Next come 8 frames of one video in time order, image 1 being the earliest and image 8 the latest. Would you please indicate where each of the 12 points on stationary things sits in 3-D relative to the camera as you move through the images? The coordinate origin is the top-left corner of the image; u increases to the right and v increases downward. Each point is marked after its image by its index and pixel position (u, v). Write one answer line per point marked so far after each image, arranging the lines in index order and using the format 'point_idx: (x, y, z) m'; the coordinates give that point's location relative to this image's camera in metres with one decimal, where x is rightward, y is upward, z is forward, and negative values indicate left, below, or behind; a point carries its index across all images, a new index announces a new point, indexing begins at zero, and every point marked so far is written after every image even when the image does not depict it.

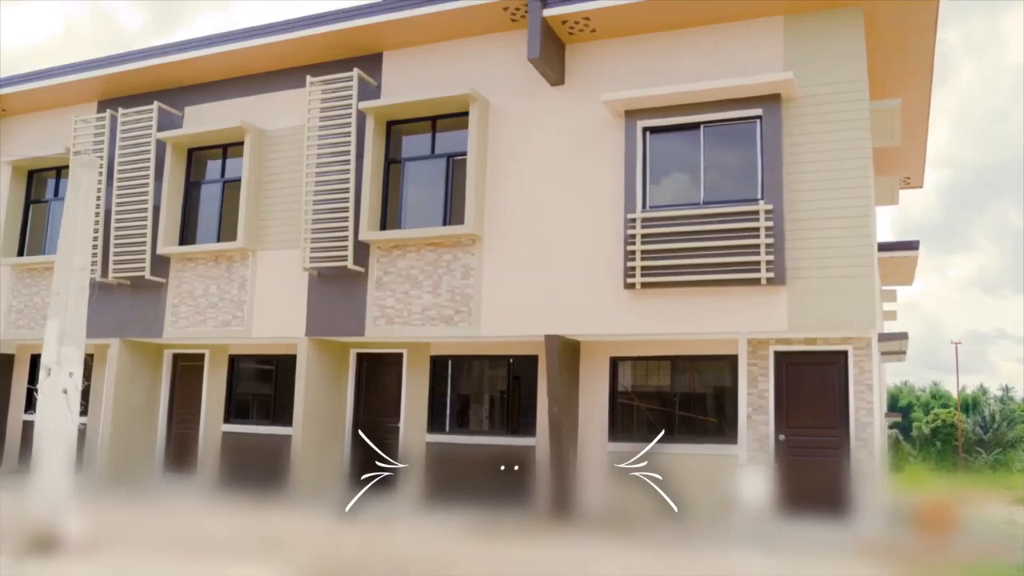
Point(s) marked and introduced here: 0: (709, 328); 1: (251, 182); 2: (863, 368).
0: (+2.3, -0.5, +10.4) m
1: (-3.9, +1.6, +13.1) m
2: (+4.2, -1.0, +10.6) m
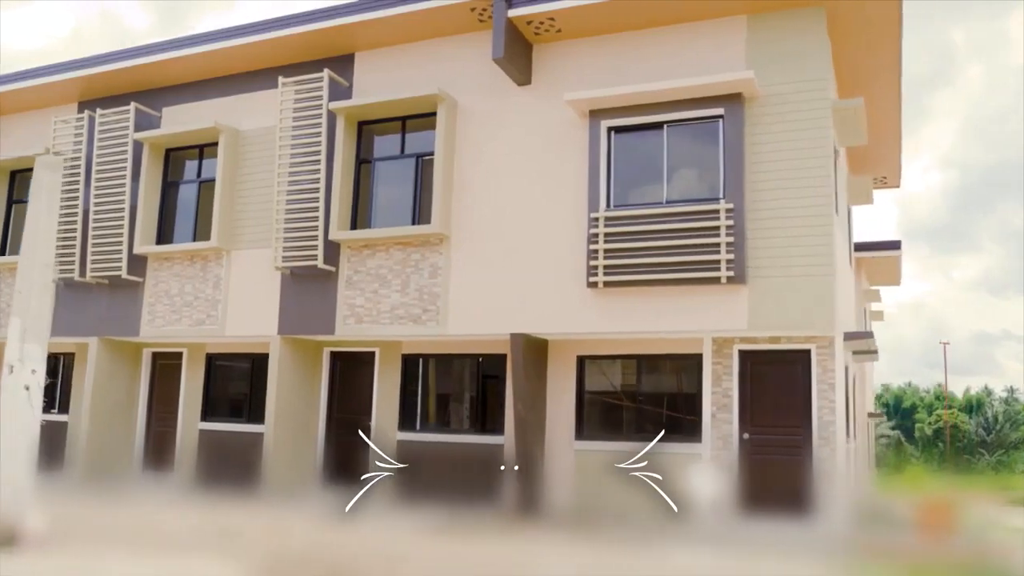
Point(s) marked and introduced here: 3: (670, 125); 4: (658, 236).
0: (+1.9, -0.5, +10.5) m
1: (-4.3, +1.6, +13.2) m
2: (+3.8, -0.9, +10.7) m
3: (+1.9, +2.0, +10.8) m
4: (+1.7, +0.6, +10.5) m
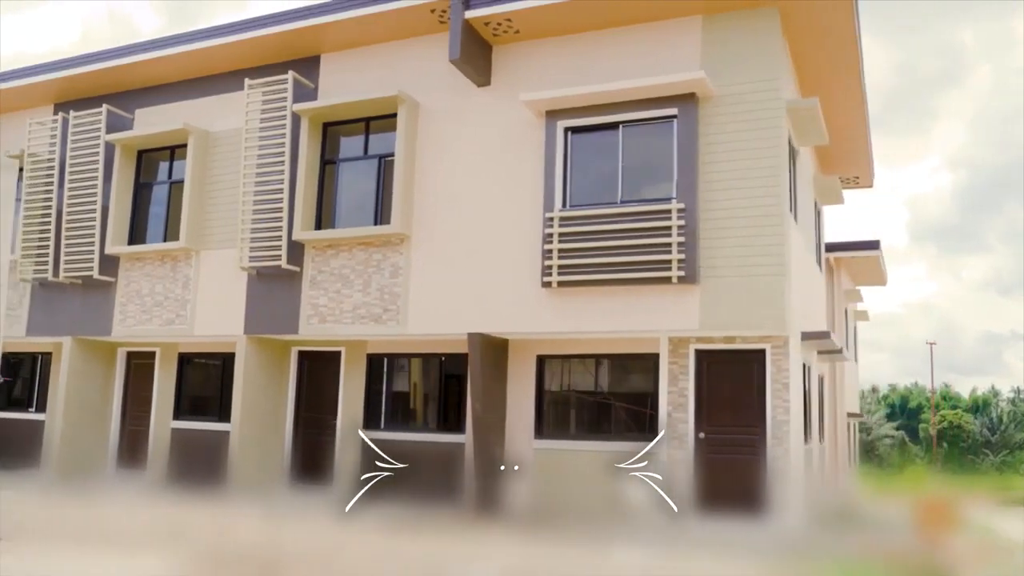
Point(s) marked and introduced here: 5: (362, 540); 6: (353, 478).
0: (+1.3, -0.5, +10.5) m
1: (-4.8, +1.6, +13.3) m
2: (+3.2, -0.9, +10.7) m
3: (+1.4, +2.0, +10.8) m
4: (+1.1, +0.6, +10.5) m
5: (-1.7, -2.9, +10.2) m
6: (-2.2, -2.7, +12.7) m
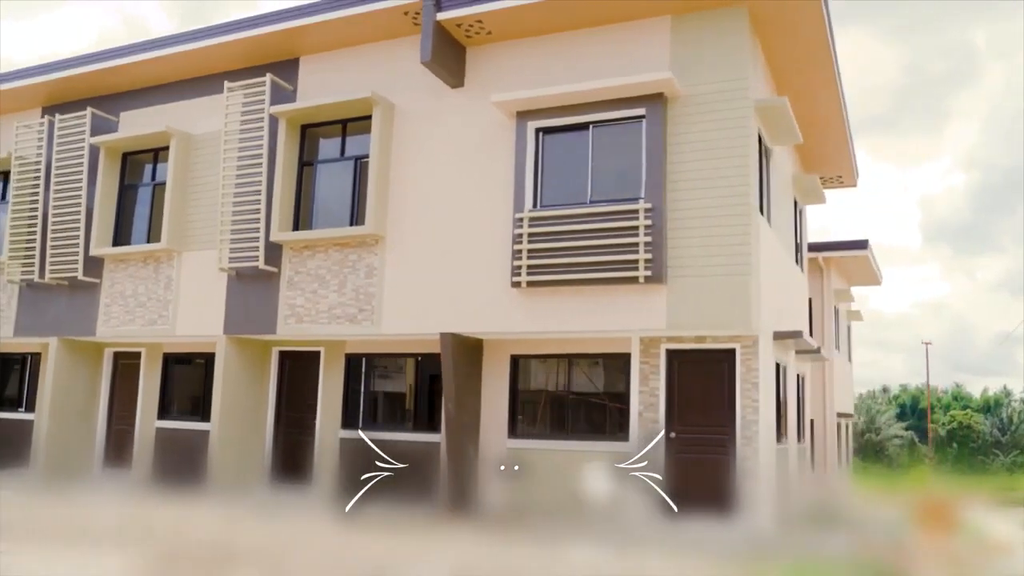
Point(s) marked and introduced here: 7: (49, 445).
0: (+0.9, -0.5, +10.5) m
1: (-5.1, +1.6, +13.5) m
2: (+2.8, -0.9, +10.7) m
3: (+1.0, +2.0, +10.9) m
4: (+0.8, +0.6, +10.5) m
5: (-2.1, -2.9, +10.3) m
6: (-2.6, -2.7, +12.7) m
7: (-7.4, -2.5, +14.2) m
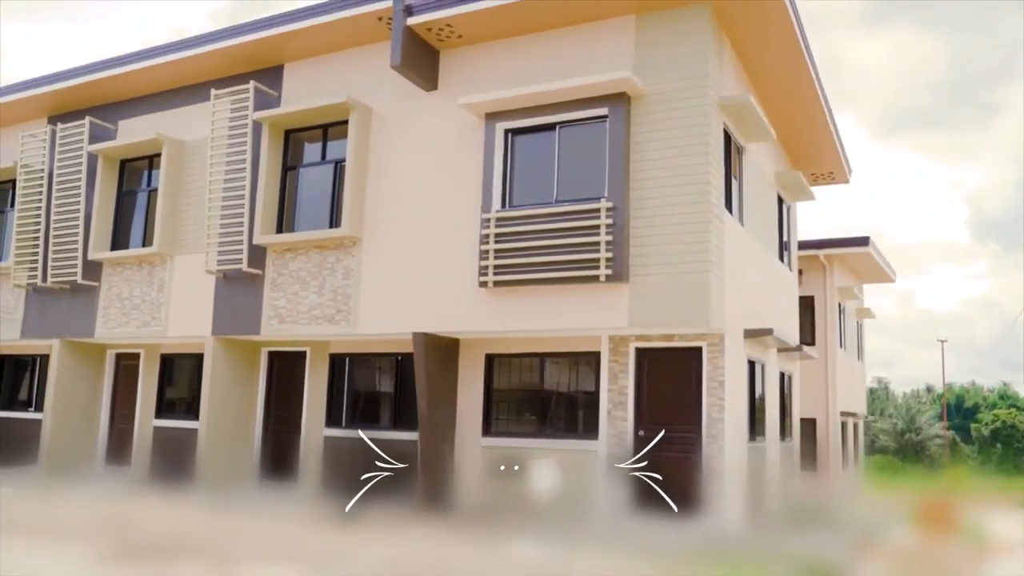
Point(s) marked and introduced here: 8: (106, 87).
0: (+0.5, -0.4, +10.6) m
1: (-5.4, +1.5, +13.9) m
2: (+2.4, -0.9, +10.7) m
3: (+0.6, +2.0, +11.0) m
4: (+0.3, +0.6, +10.6) m
5: (-2.5, -2.9, +10.5) m
6: (-2.9, -2.7, +13.0) m
7: (-7.6, -2.6, +14.7) m
8: (-6.6, +3.3, +14.6) m
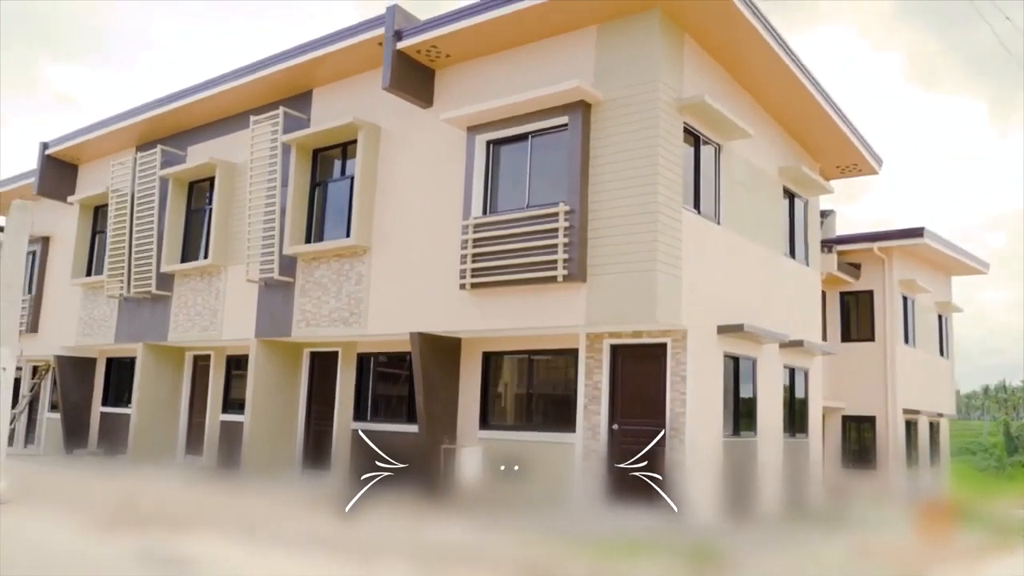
0: (+0.2, -0.5, +11.2) m
1: (-5.1, +1.4, +15.5) m
2: (+2.1, -0.9, +10.9) m
3: (+0.3, +2.0, +11.6) m
4: (0.0, +0.6, +11.3) m
5: (-2.8, -3.0, +11.7) m
6: (-2.7, -2.8, +14.2) m
7: (-7.0, -2.7, +16.7) m
8: (-6.2, +3.1, +16.5) m
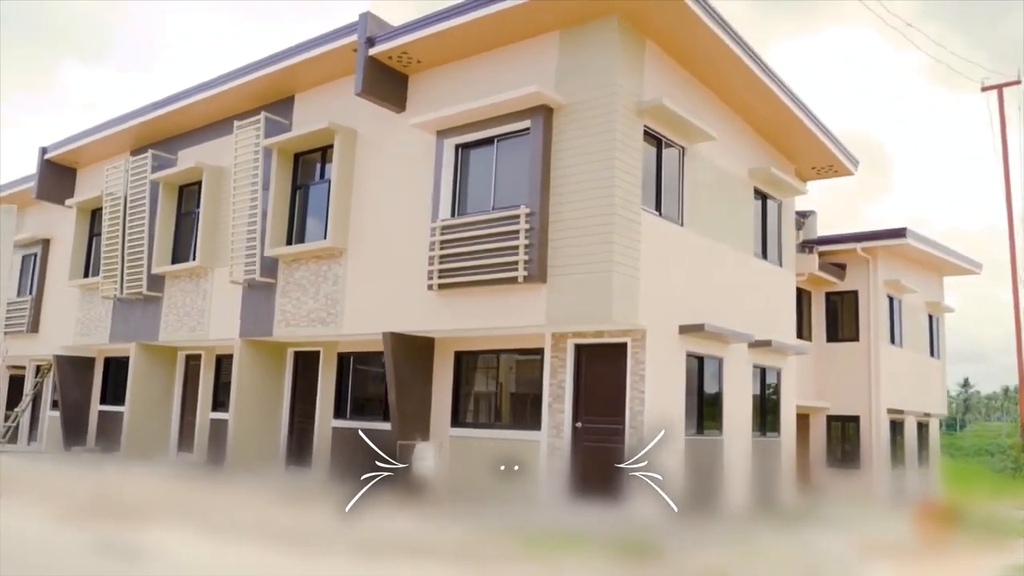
0: (-0.3, -0.5, +11.5) m
1: (-5.5, +1.4, +15.9) m
2: (+1.6, -0.9, +11.1) m
3: (-0.2, +2.0, +11.8) m
4: (-0.5, +0.6, +11.5) m
5: (-3.2, -3.0, +12.0) m
6: (-3.1, -2.8, +14.5) m
7: (-7.4, -2.8, +17.1) m
8: (-6.6, +3.1, +16.8) m
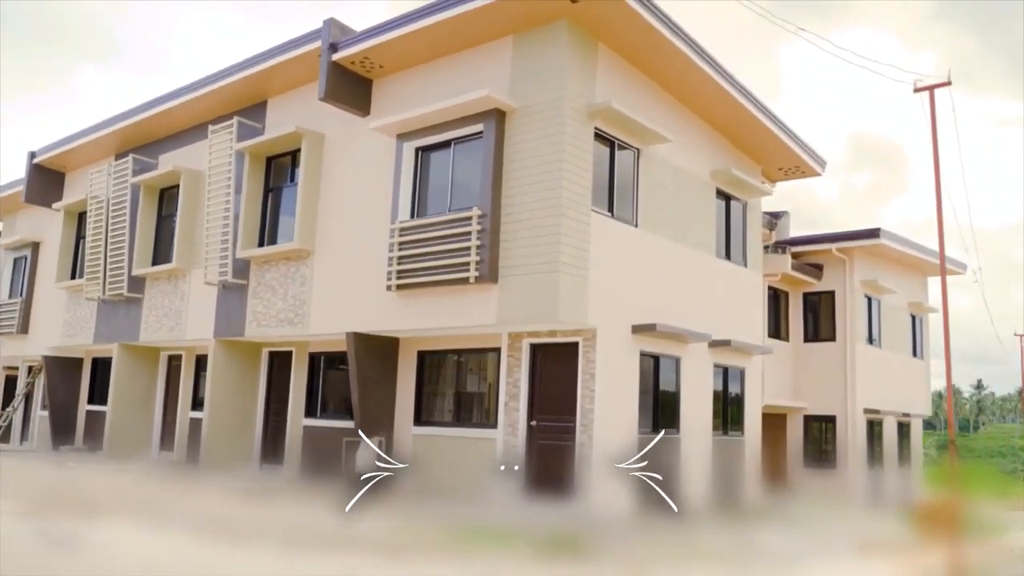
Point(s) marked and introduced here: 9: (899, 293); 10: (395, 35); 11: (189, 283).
0: (-0.9, -0.5, +11.7) m
1: (-6.0, +1.3, +16.1) m
2: (+1.0, -0.9, +11.3) m
3: (-0.8, +2.0, +12.0) m
4: (-1.1, +0.6, +11.7) m
5: (-3.8, -3.0, +12.2) m
6: (-3.6, -2.8, +14.7) m
7: (-7.8, -2.8, +17.4) m
8: (-7.1, +3.1, +17.1) m
9: (+8.7, -0.1, +19.9) m
10: (-1.9, +3.4, +12.4) m
11: (-5.9, +0.1, +16.1) m
